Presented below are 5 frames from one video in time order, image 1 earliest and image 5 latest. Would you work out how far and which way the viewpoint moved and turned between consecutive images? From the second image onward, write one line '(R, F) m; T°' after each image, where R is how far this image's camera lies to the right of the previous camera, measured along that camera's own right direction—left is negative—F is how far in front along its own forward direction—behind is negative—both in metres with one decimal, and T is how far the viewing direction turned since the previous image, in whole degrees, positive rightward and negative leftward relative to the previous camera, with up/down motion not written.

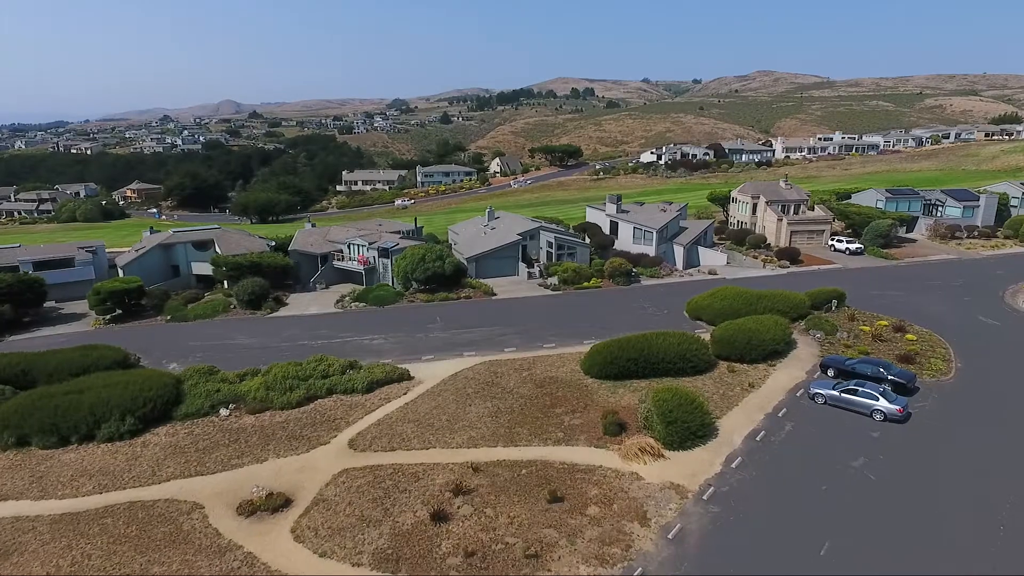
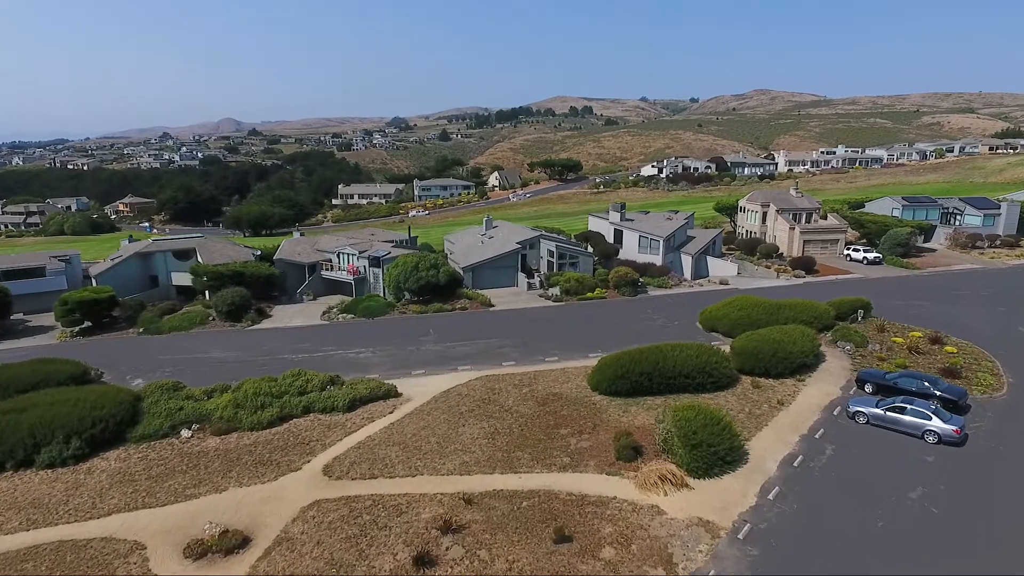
(0.0, +2.6) m; 0°
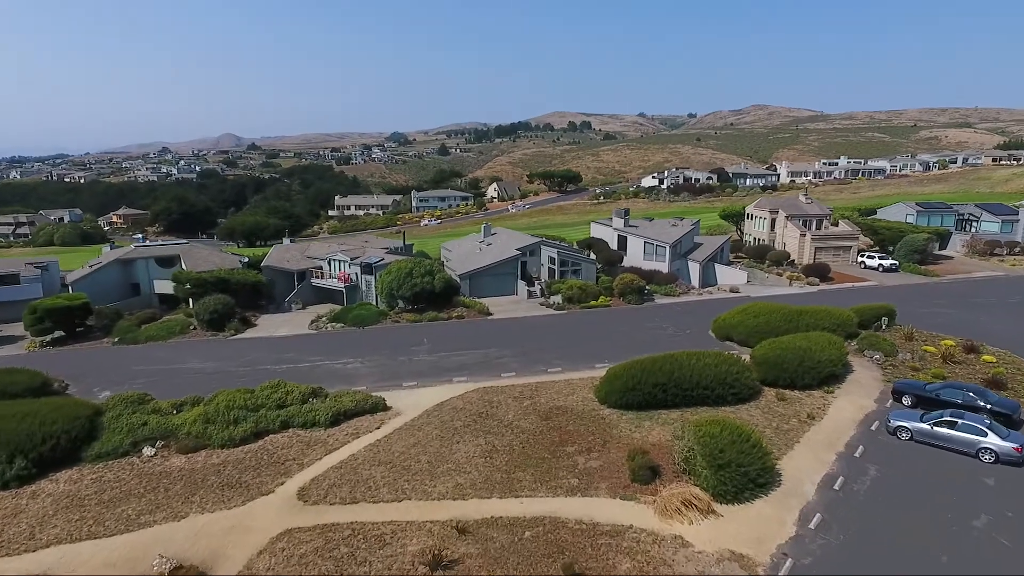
(0.0, +2.1) m; 0°
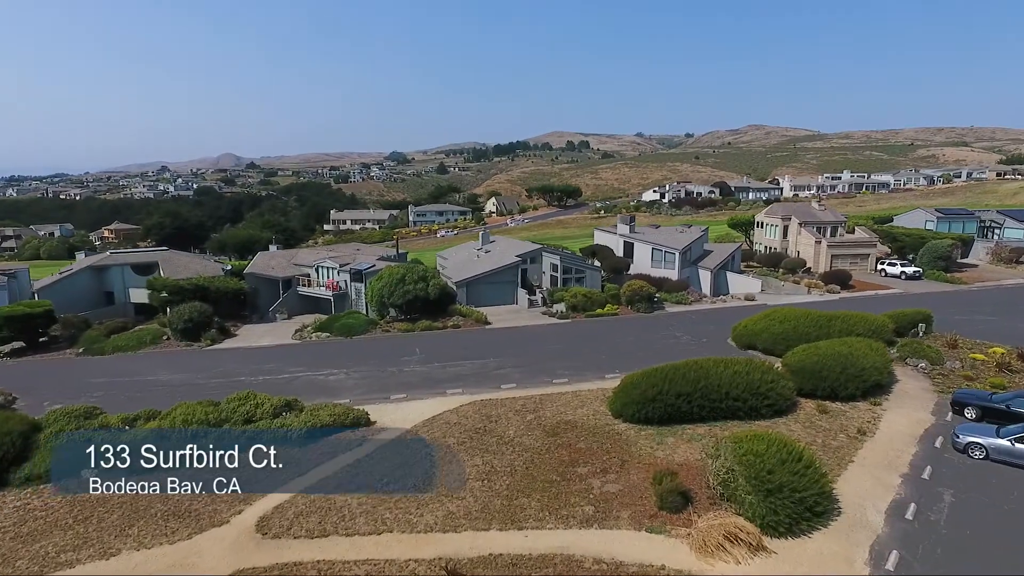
(-0.1, +2.6) m; 0°
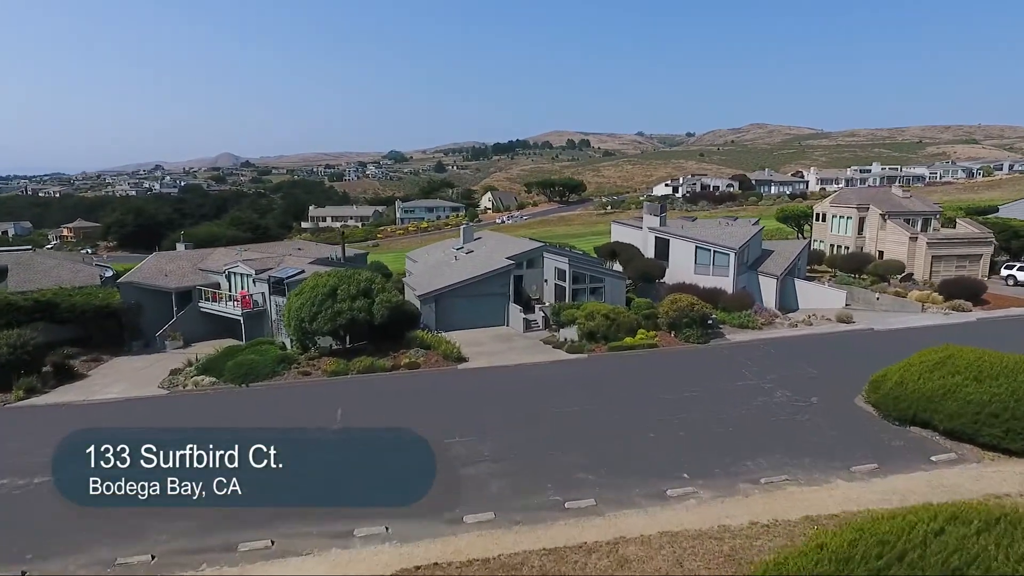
(+0.5, +11.4) m; 0°
